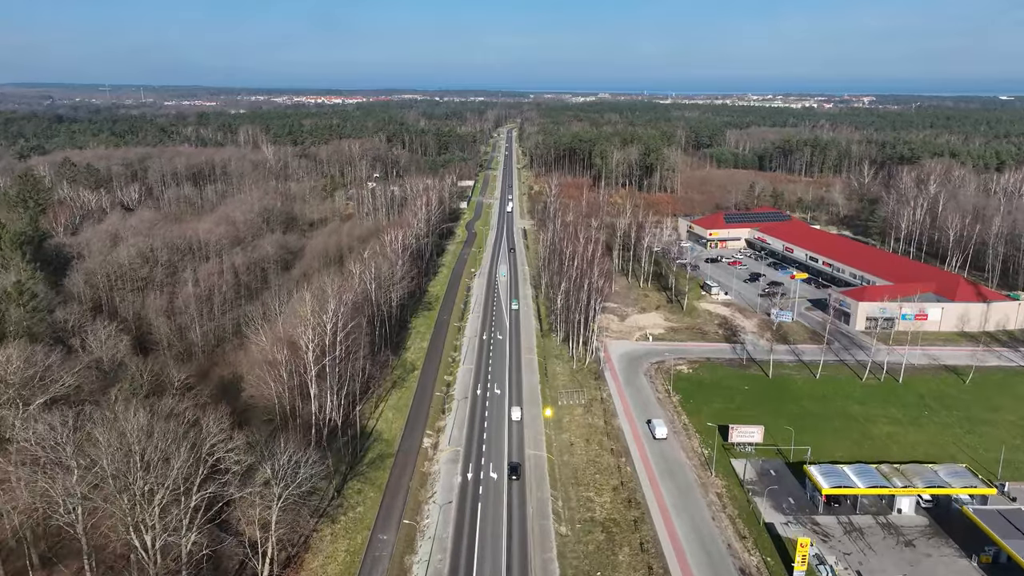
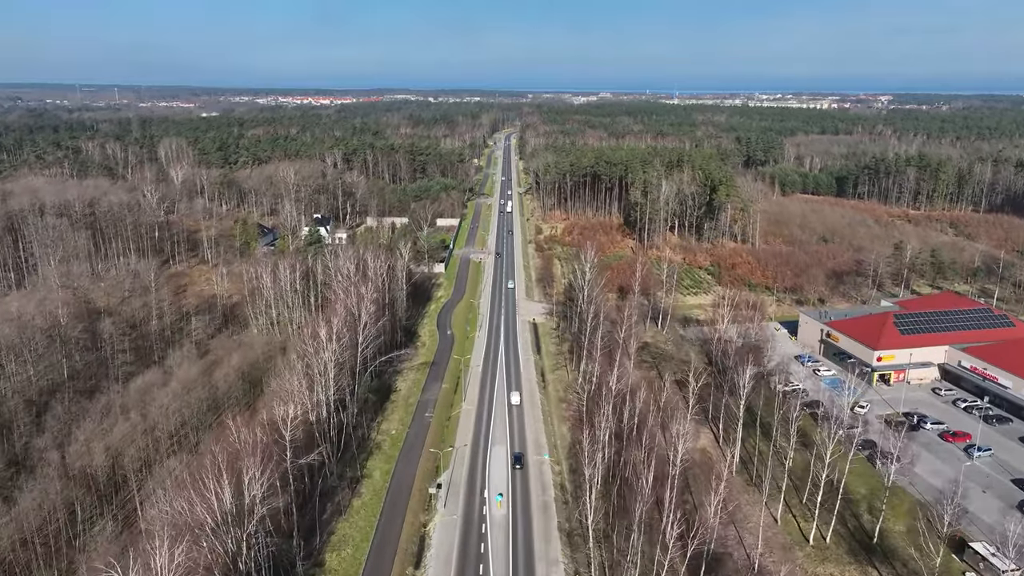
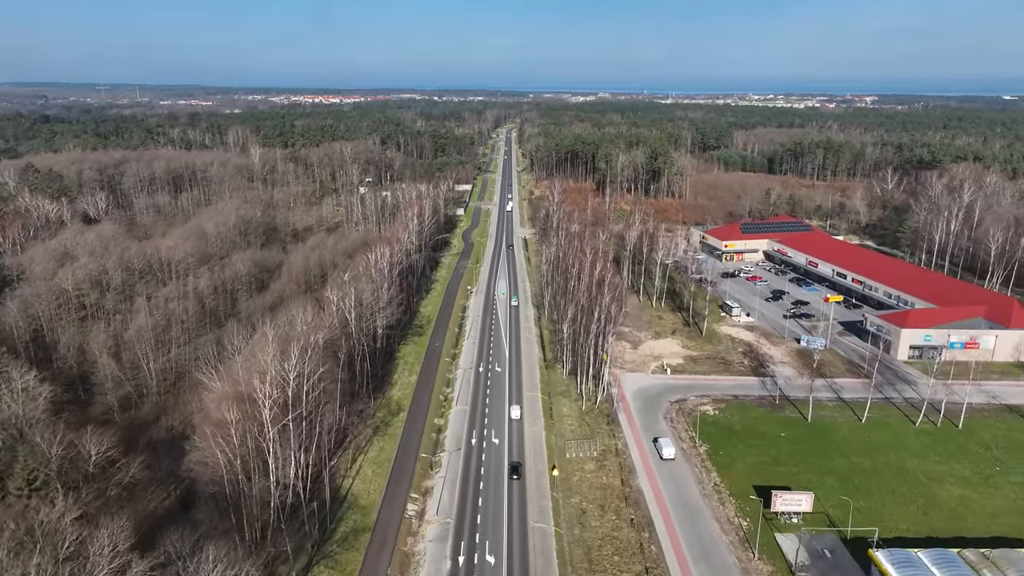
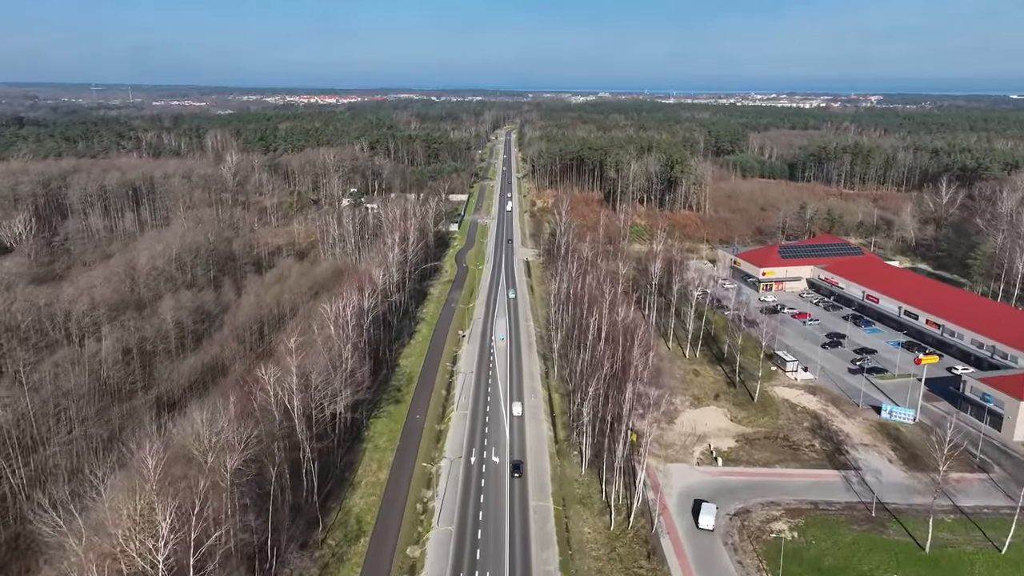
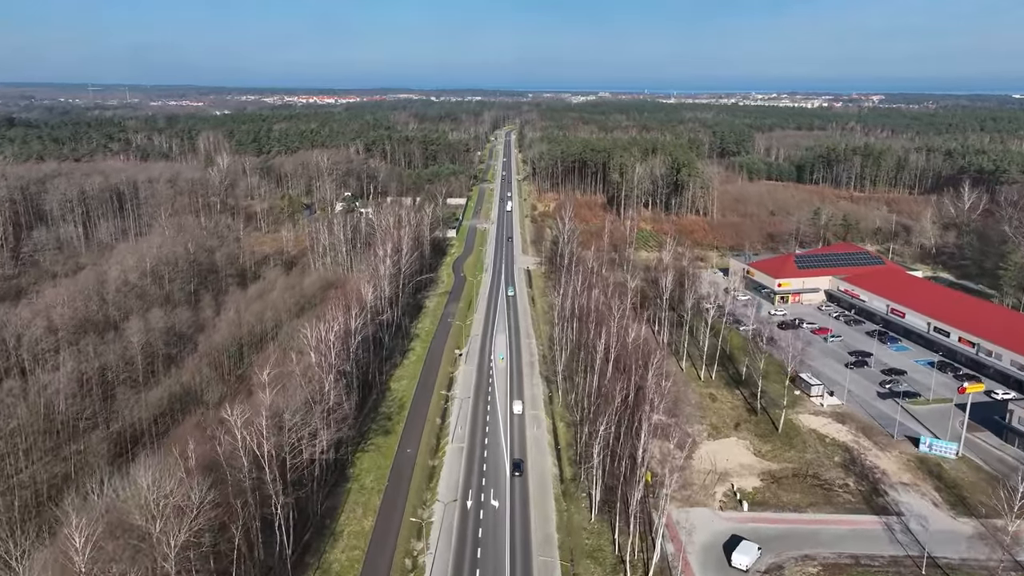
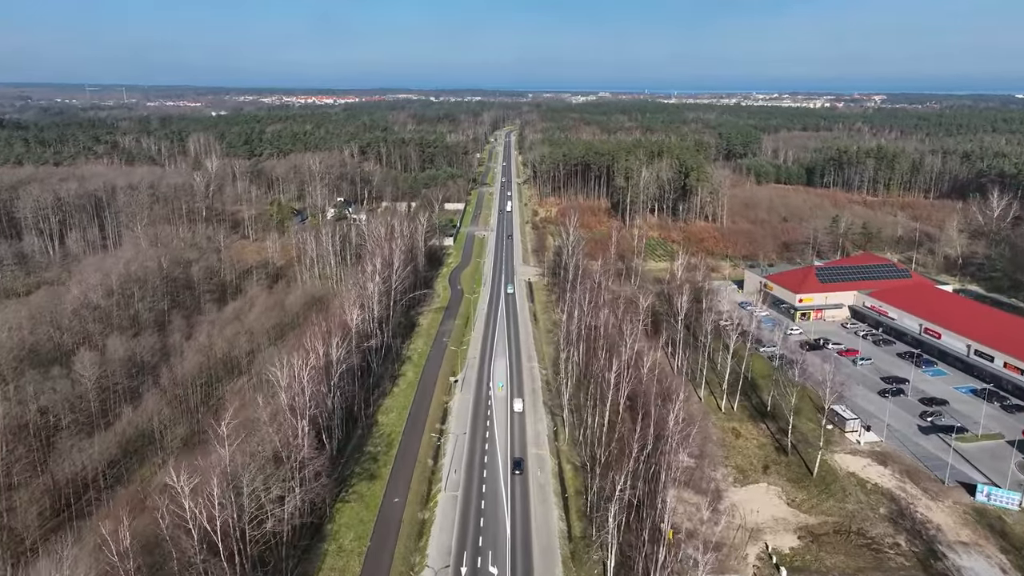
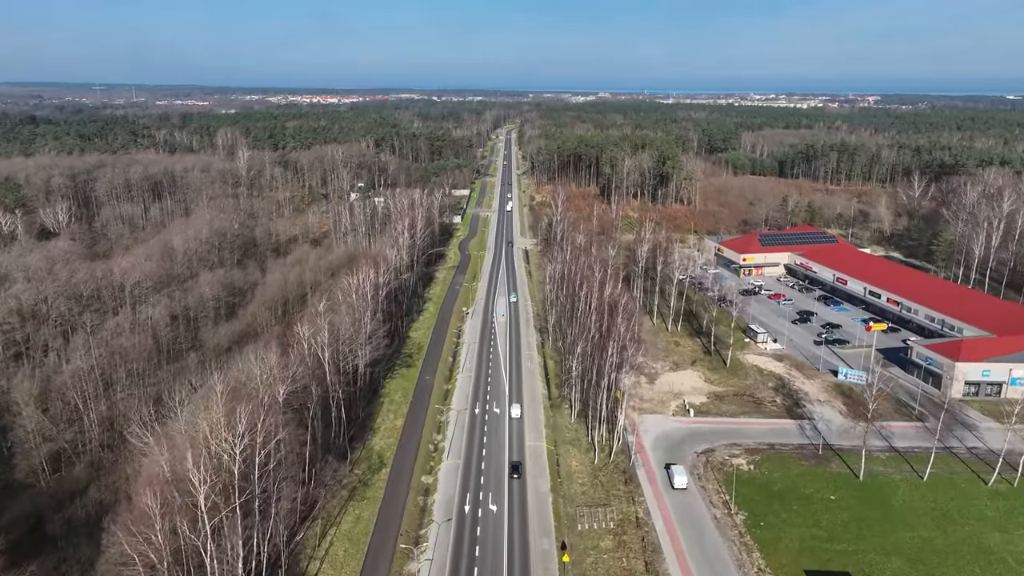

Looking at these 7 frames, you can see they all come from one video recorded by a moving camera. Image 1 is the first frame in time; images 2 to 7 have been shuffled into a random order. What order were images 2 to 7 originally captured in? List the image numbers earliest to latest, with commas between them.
3, 7, 4, 5, 6, 2
